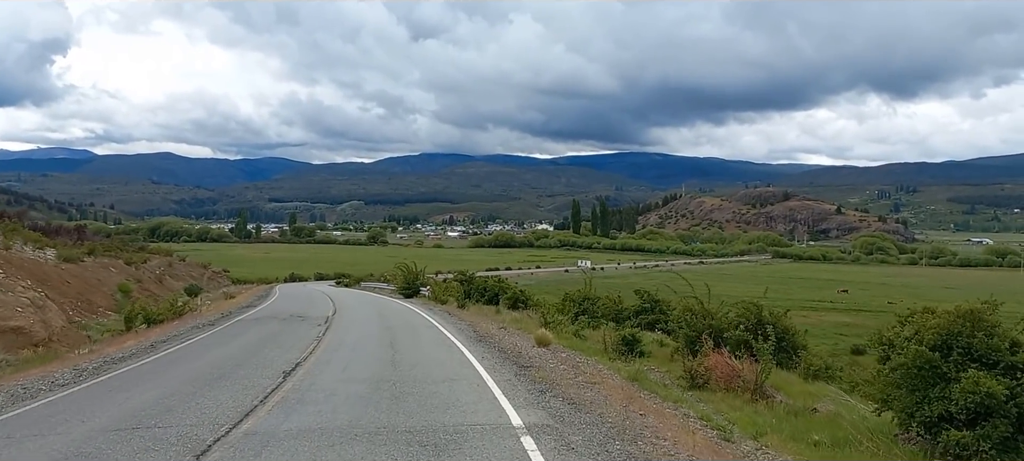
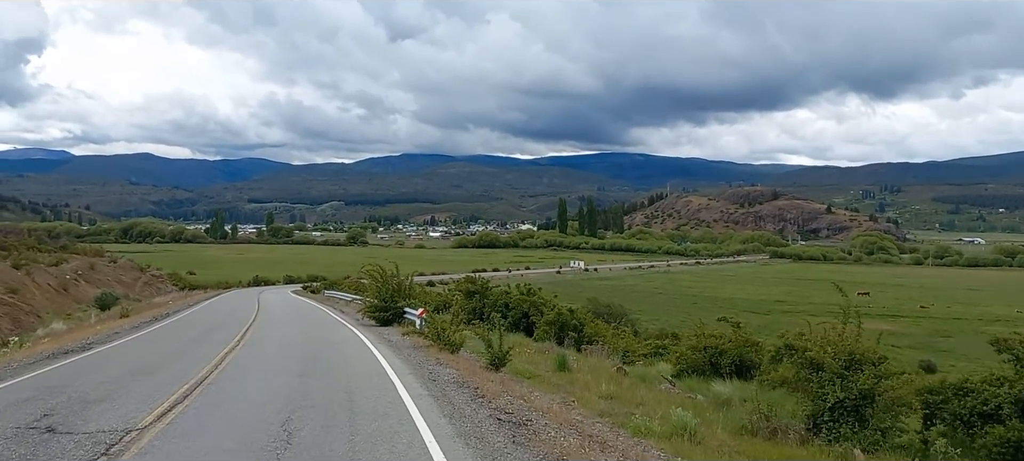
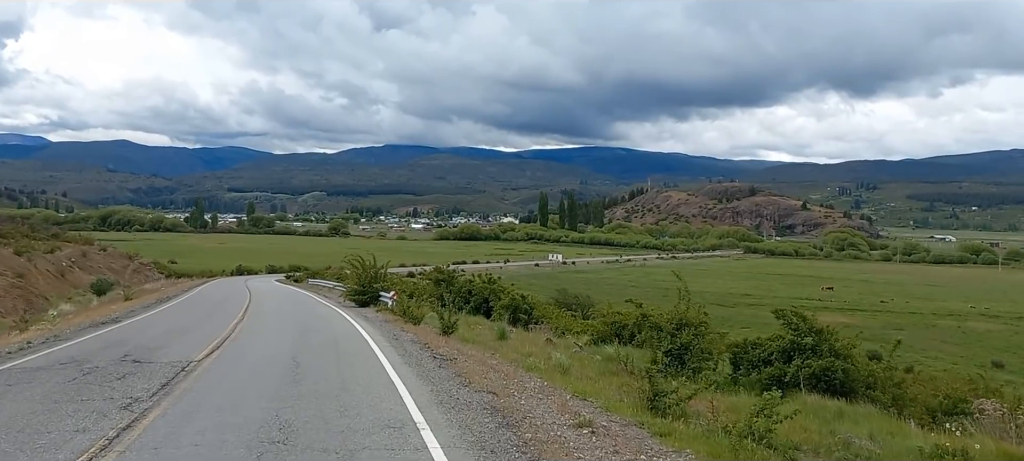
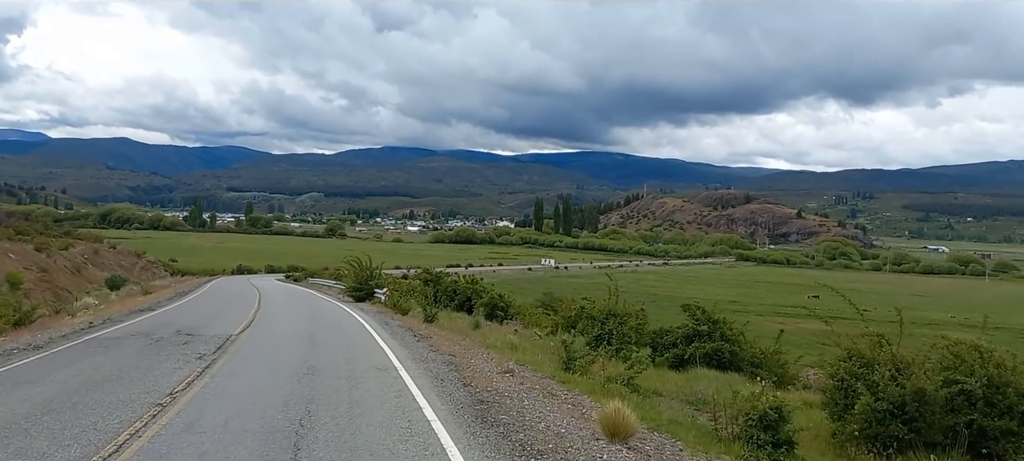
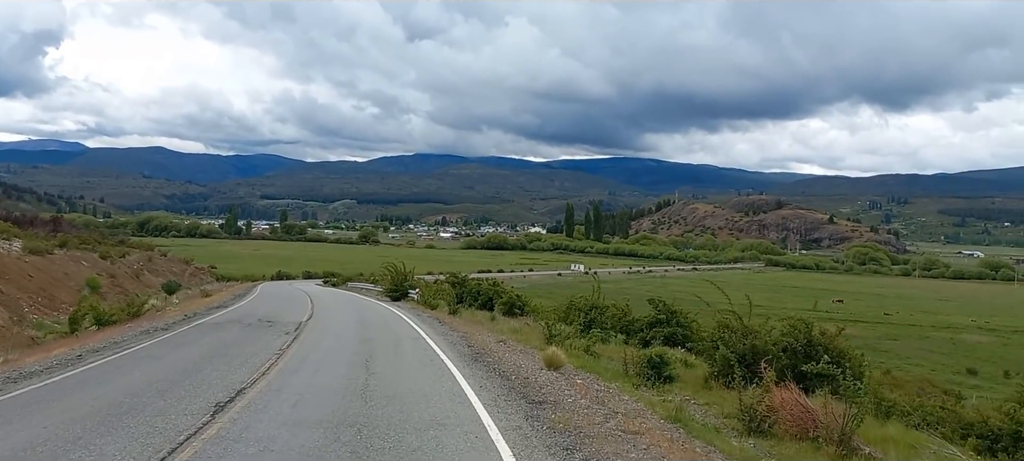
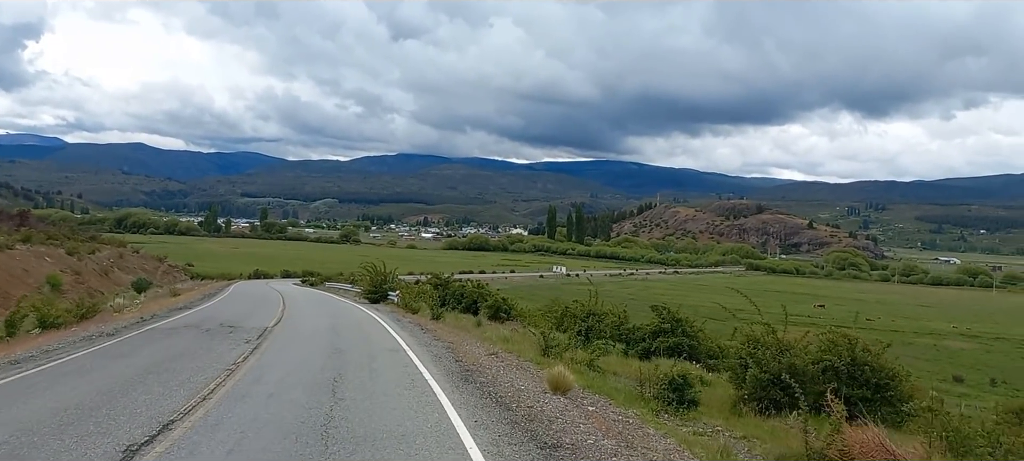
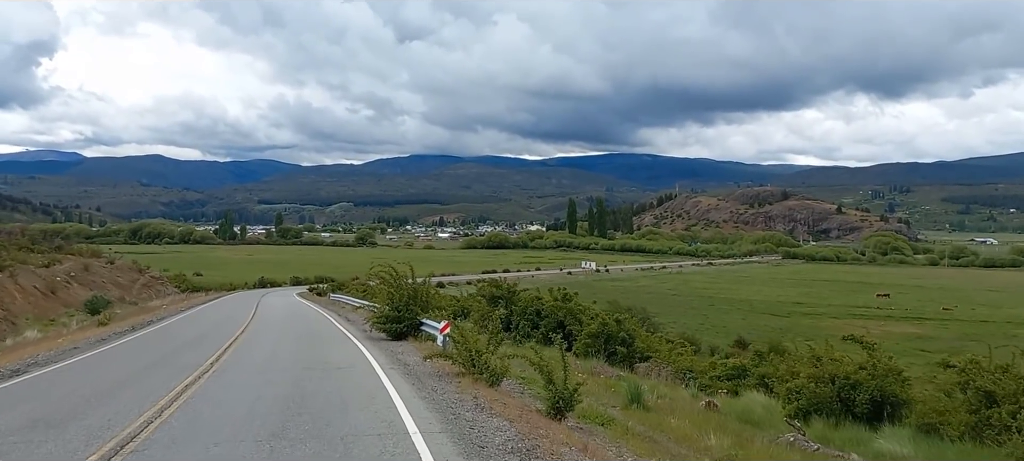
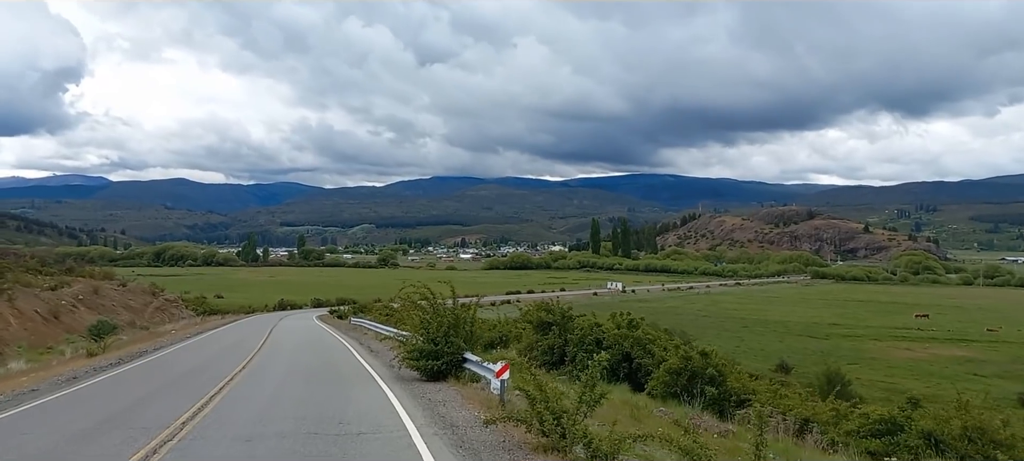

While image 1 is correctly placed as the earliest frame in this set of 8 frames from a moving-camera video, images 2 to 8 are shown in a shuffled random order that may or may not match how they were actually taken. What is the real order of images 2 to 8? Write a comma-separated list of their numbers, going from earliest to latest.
5, 6, 4, 3, 2, 7, 8
